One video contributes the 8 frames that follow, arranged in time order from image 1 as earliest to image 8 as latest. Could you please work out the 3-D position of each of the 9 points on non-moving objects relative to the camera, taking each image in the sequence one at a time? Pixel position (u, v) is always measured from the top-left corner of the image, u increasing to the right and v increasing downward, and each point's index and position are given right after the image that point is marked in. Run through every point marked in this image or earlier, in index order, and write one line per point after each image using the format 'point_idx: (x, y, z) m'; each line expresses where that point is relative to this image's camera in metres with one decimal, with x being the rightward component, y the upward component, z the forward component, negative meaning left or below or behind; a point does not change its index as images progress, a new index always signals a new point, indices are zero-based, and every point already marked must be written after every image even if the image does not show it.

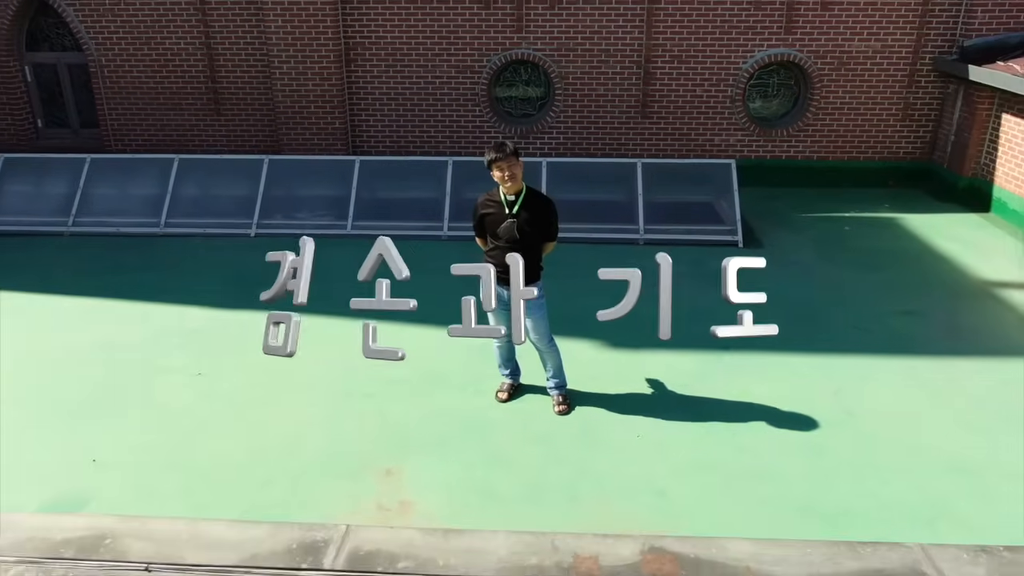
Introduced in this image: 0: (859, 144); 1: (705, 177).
0: (+4.1, +1.7, +9.6) m
1: (+1.9, +1.2, +8.4) m
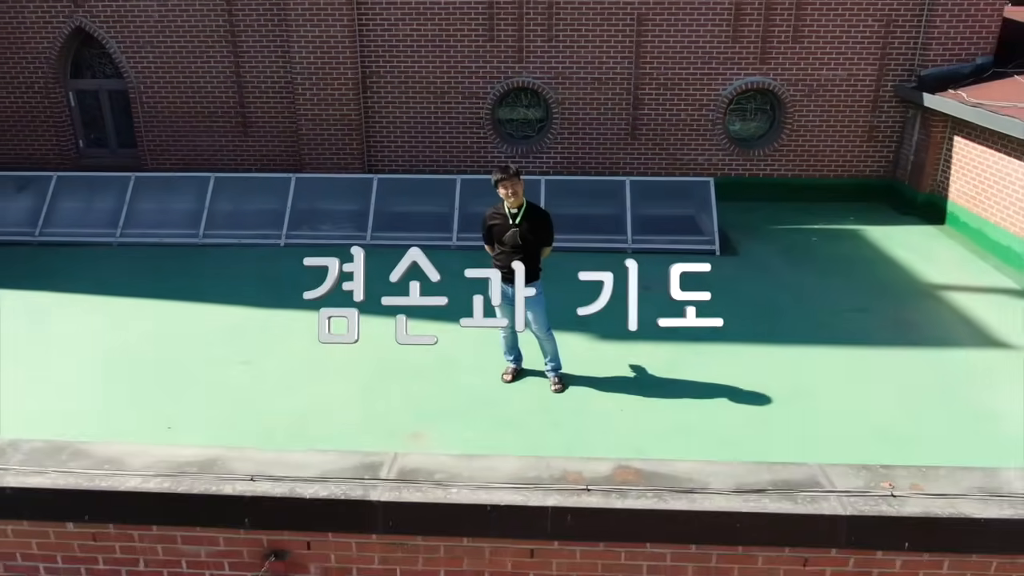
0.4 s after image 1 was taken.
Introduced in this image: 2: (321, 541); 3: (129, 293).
0: (+4.1, +1.6, +10.6) m
1: (+2.0, +1.1, +9.4) m
2: (-0.8, -1.0, +3.4) m
3: (-3.6, 0.0, +7.8) m
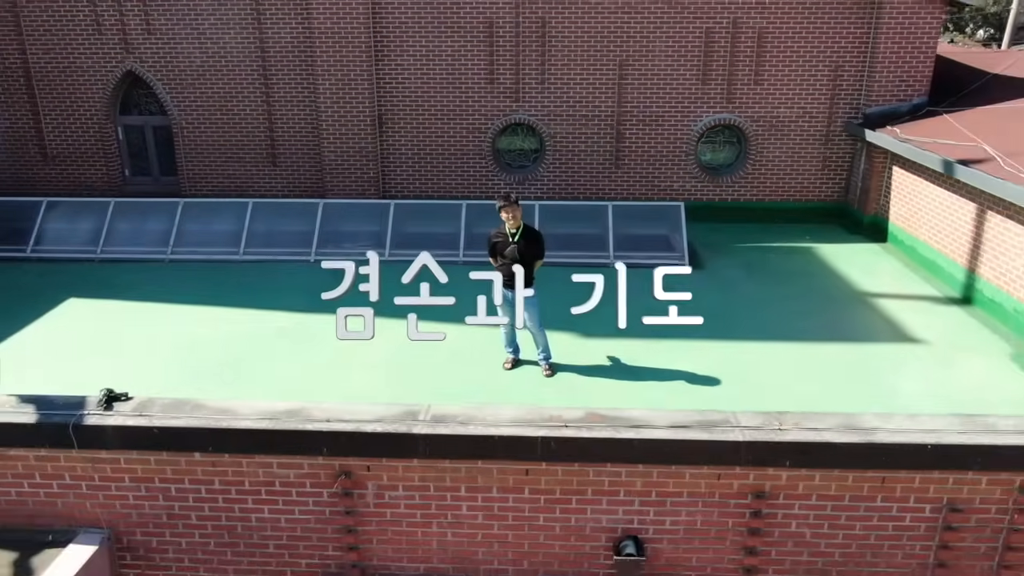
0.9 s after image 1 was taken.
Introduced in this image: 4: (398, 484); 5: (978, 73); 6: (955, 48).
0: (+4.1, +1.5, +12.1) m
1: (+1.9, +1.0, +10.8) m
2: (-0.8, -1.0, +4.8) m
3: (-3.6, -0.1, +9.2) m
4: (-0.7, -1.1, +4.8) m
5: (+7.2, +3.3, +12.7) m
6: (+8.3, +4.5, +15.5) m
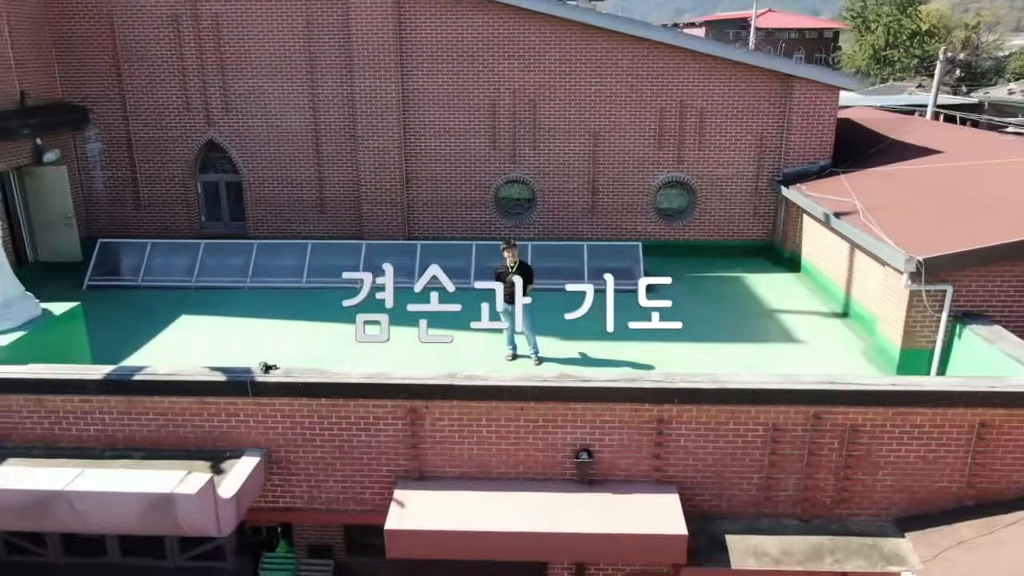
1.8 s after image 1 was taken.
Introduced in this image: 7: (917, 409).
0: (+4.0, +1.1, +15.4) m
1: (+1.9, +0.6, +14.1) m
2: (-0.8, -1.1, +7.9) m
3: (-3.7, -0.4, +12.4) m
4: (-0.6, -1.2, +8.0) m
5: (+7.2, +2.9, +16.0) m
6: (+8.3, +4.0, +18.9) m
7: (+3.8, -1.1, +7.7) m
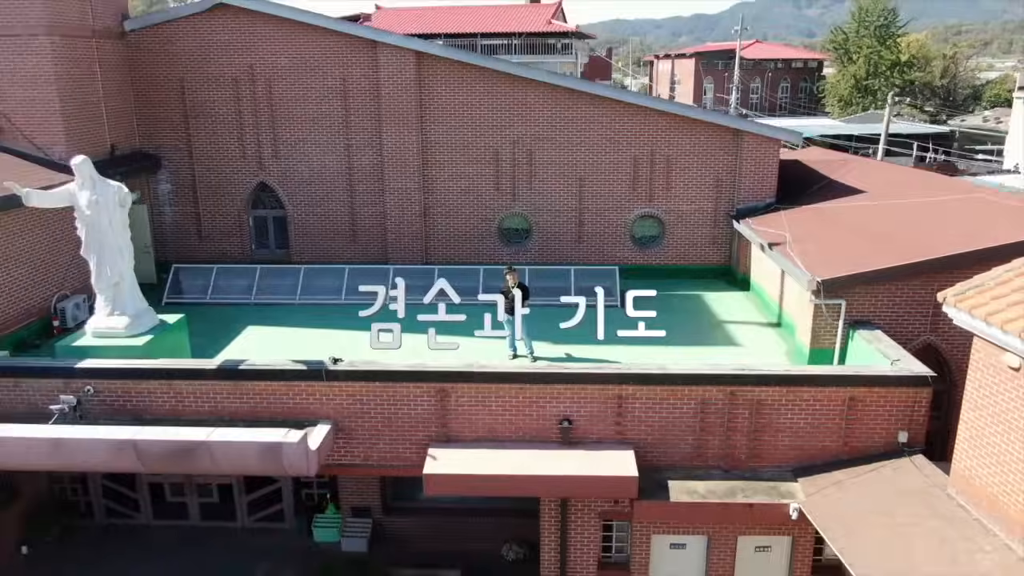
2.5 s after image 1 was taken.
0: (+4.0, +0.7, +18.5) m
1: (+1.9, +0.3, +17.2) m
2: (-0.8, -1.3, +11.0) m
3: (-3.6, -0.7, +15.4) m
4: (-0.6, -1.4, +11.0) m
5: (+7.2, +2.5, +19.2) m
6: (+8.3, +3.6, +22.1) m
7: (+3.8, -1.3, +10.8) m
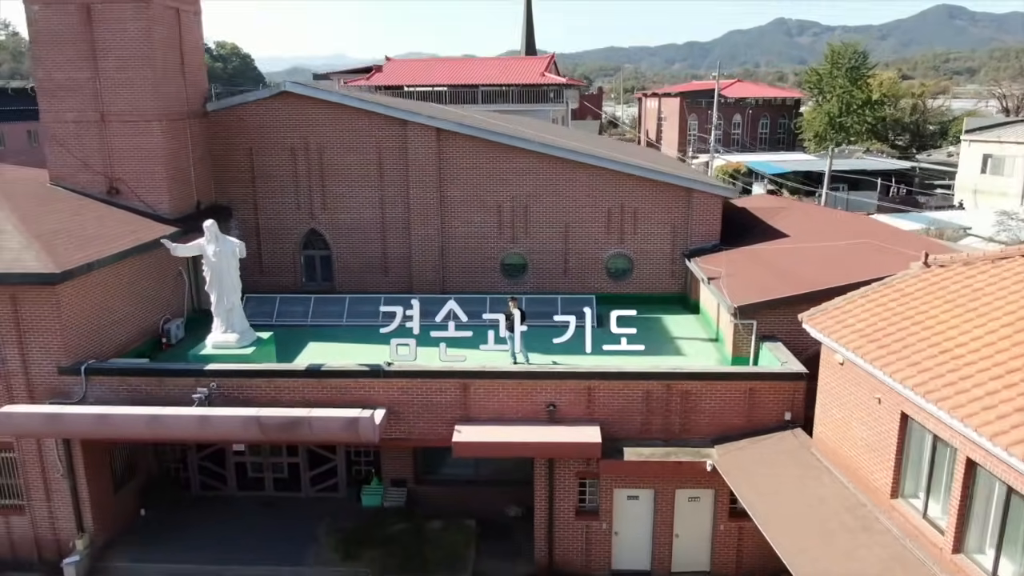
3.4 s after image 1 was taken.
0: (+4.0, 0.0, +23.2) m
1: (+1.9, -0.4, +21.9) m
2: (-0.7, -1.8, +15.6) m
3: (-3.6, -1.3, +20.1) m
4: (-0.6, -1.9, +15.7) m
5: (+7.1, +1.9, +24.0) m
6: (+8.2, +2.8, +26.9) m
7: (+3.9, -1.7, +15.4) m
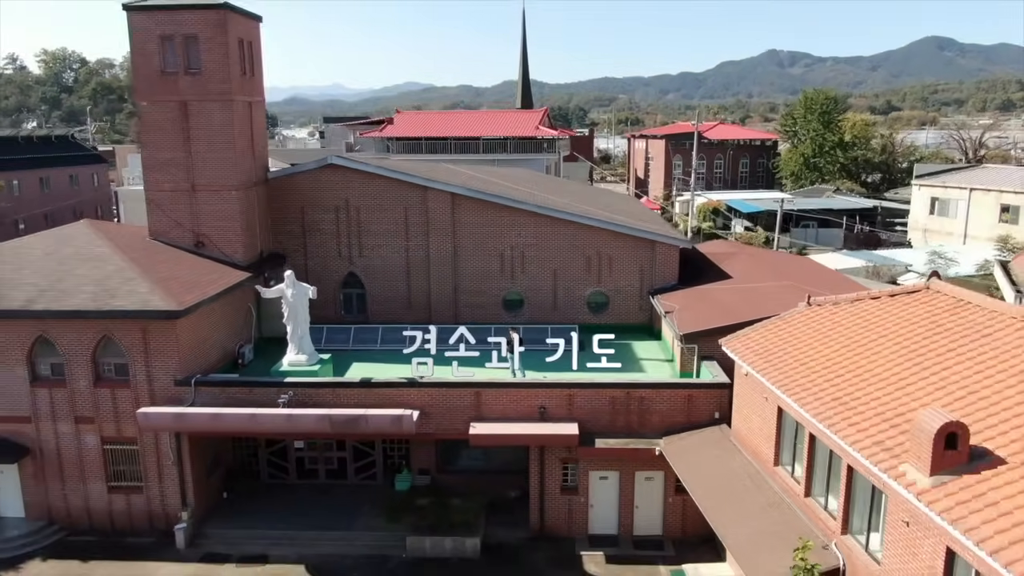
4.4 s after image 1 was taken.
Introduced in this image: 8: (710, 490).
0: (+4.0, -1.1, +28.8) m
1: (+1.9, -1.4, +27.4) m
2: (-0.7, -2.6, +21.1) m
3: (-3.6, -2.3, +25.6) m
4: (-0.6, -2.7, +21.2) m
5: (+7.1, +0.7, +29.6) m
6: (+8.2, +1.6, +32.6) m
7: (+3.9, -2.6, +20.9) m
8: (+4.3, -4.4, +17.7) m
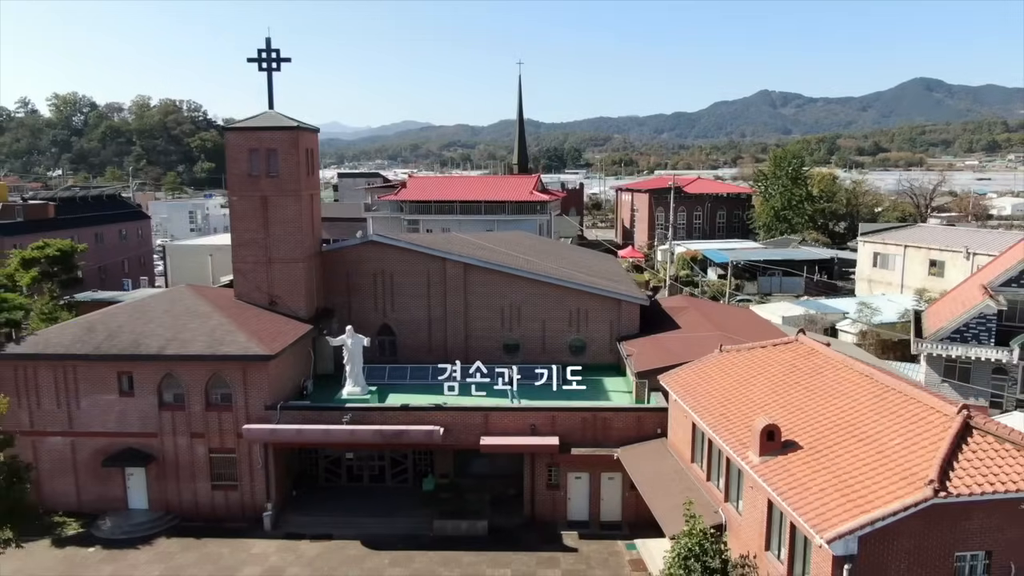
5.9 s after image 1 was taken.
0: (+3.9, -3.2, +36.9) m
1: (+1.9, -3.5, +35.5) m
2: (-0.7, -4.4, +29.1) m
3: (-3.7, -4.3, +33.6) m
4: (-0.6, -4.5, +29.2) m
5: (+7.0, -1.5, +37.9) m
6: (+8.1, -0.7, +40.8) m
7: (+3.8, -4.4, +29.0) m
8: (+4.2, -6.0, +25.7) m
